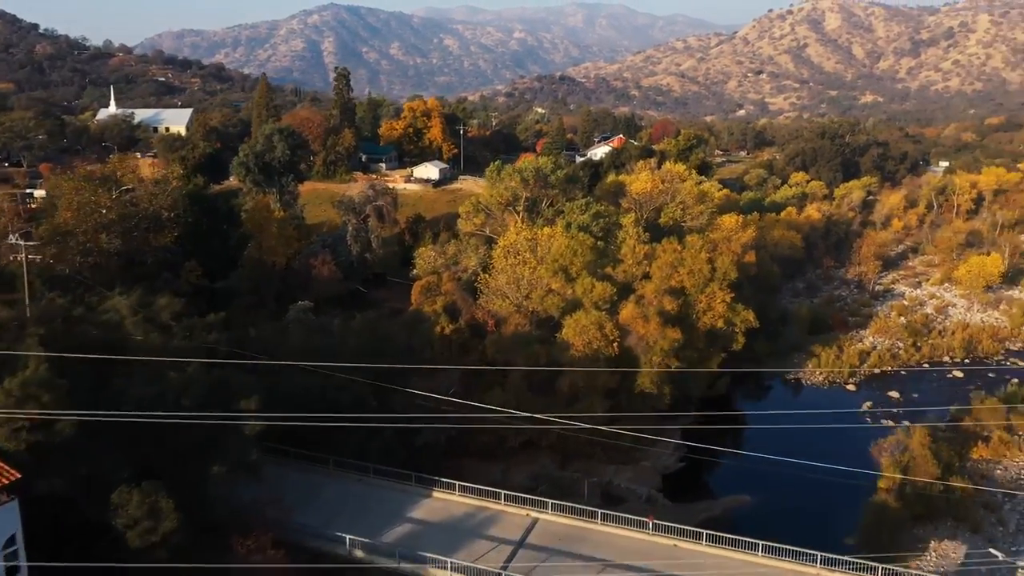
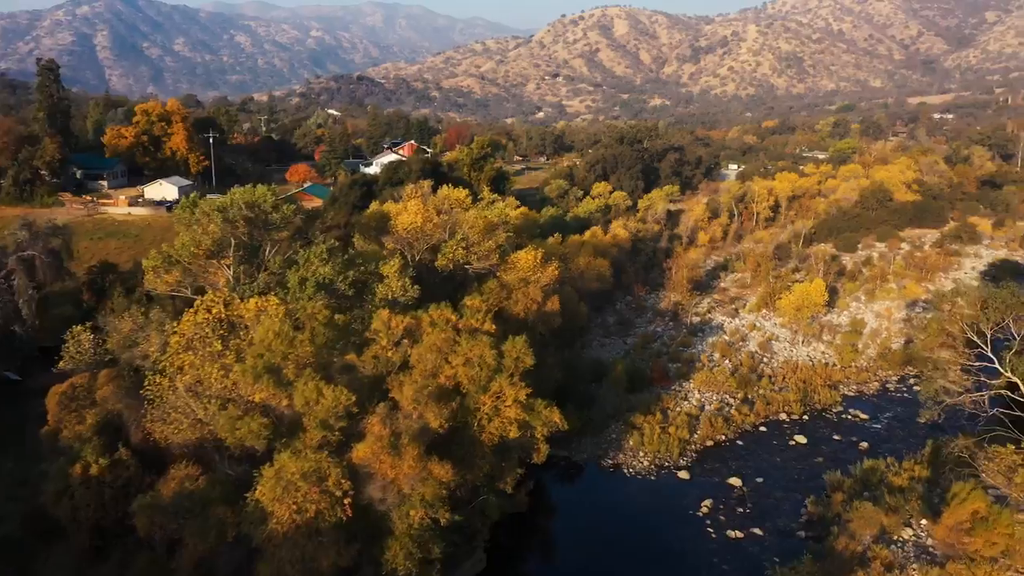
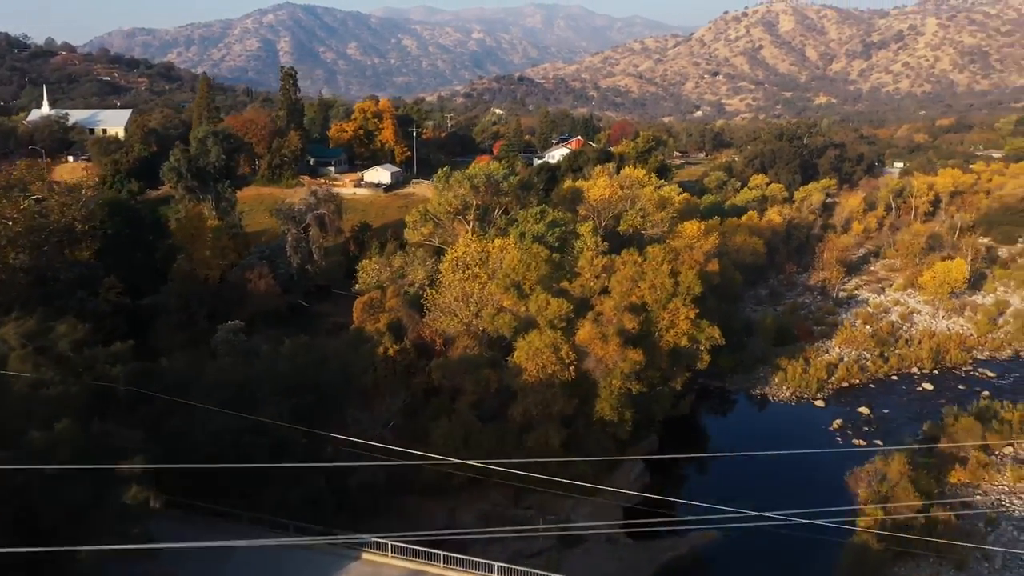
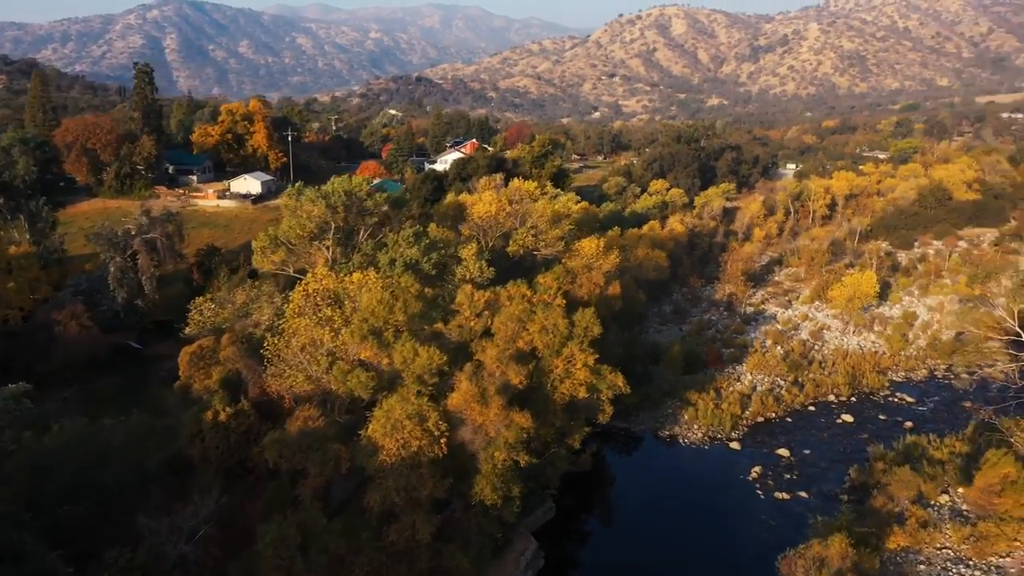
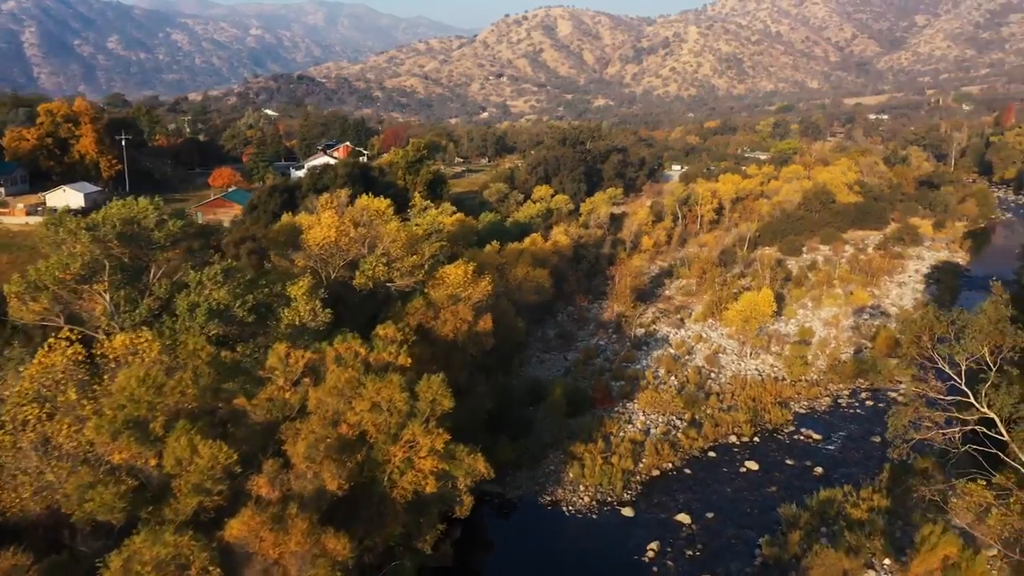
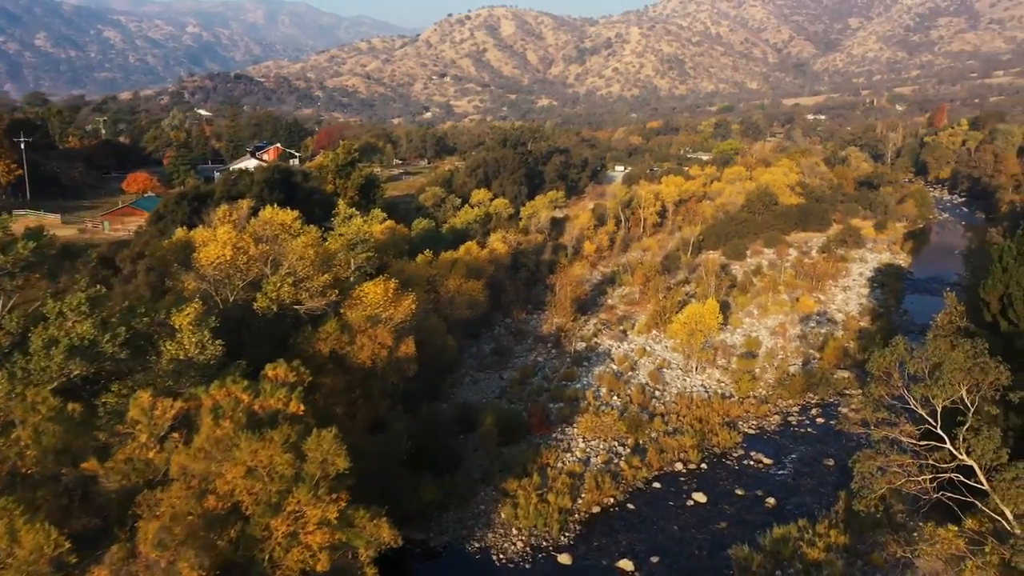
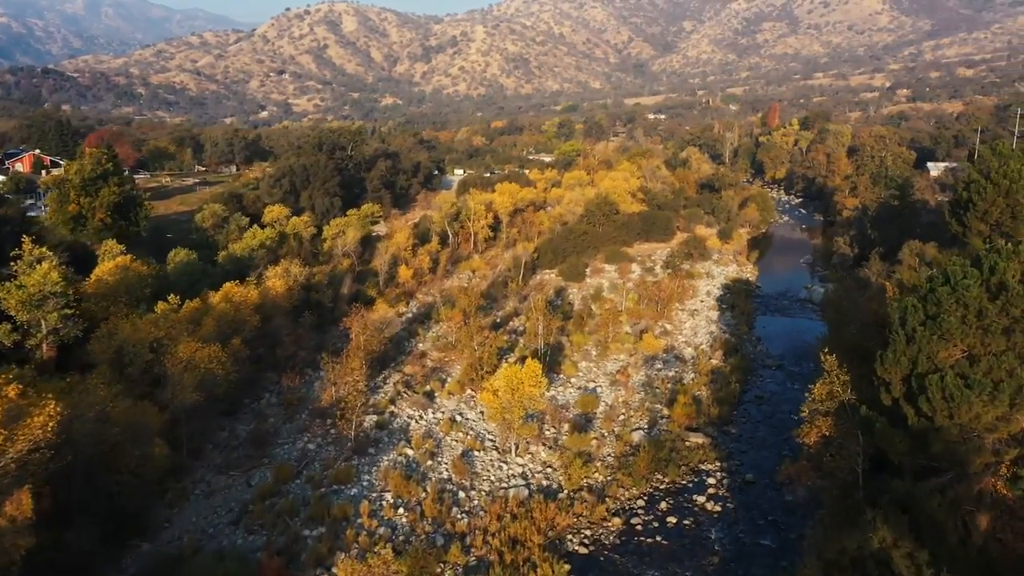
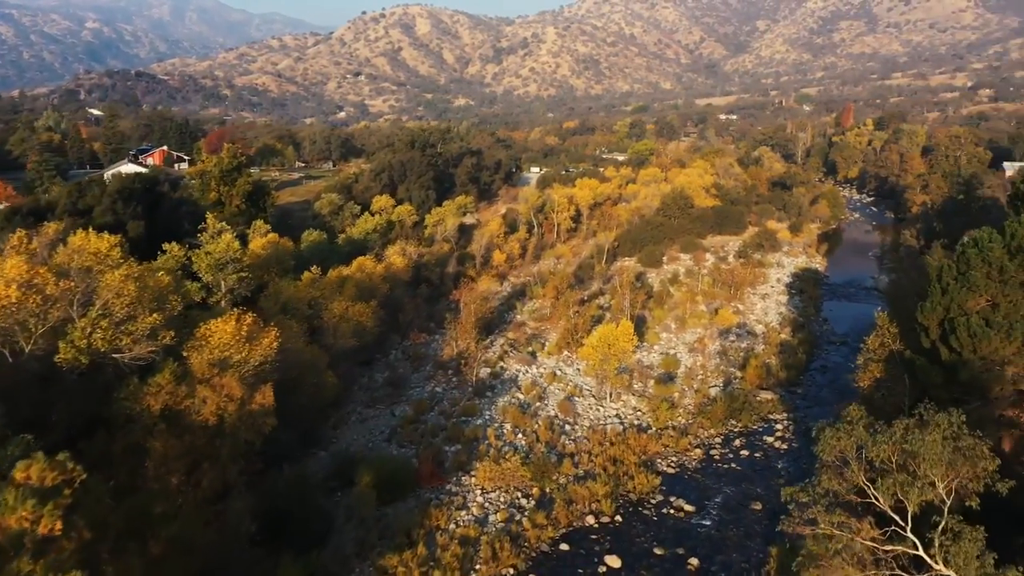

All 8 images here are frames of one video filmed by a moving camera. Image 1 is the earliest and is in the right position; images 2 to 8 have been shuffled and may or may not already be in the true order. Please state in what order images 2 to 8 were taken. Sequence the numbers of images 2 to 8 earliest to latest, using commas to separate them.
3, 4, 2, 5, 6, 8, 7
